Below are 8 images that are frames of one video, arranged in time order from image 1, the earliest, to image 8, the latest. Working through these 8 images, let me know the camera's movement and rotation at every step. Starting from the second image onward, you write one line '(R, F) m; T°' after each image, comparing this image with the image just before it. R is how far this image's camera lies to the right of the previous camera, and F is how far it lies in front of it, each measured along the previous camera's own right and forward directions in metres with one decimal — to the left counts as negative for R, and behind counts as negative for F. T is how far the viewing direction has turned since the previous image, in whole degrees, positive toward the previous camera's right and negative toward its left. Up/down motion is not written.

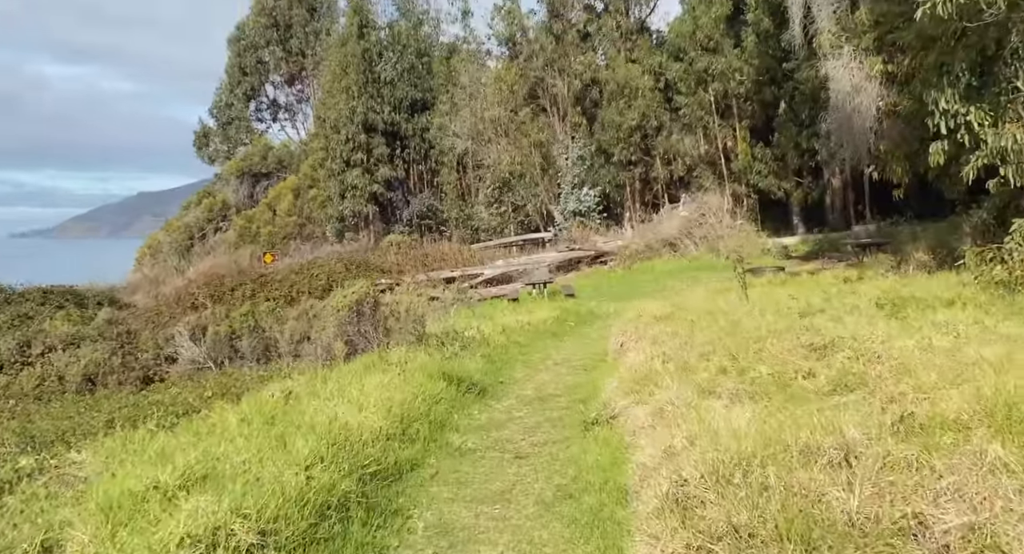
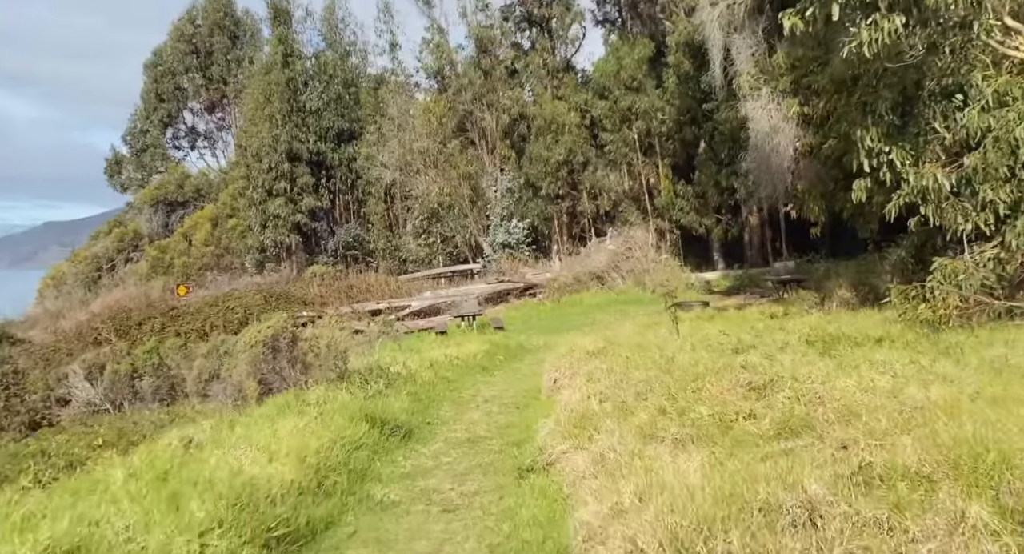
(0.0, +0.3) m; +5°
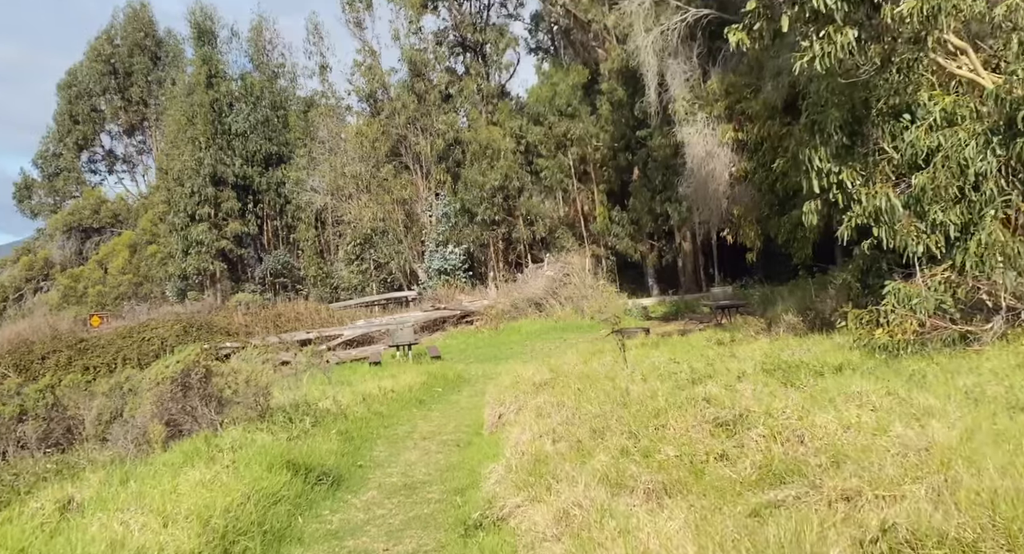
(0.0, +0.5) m; +5°
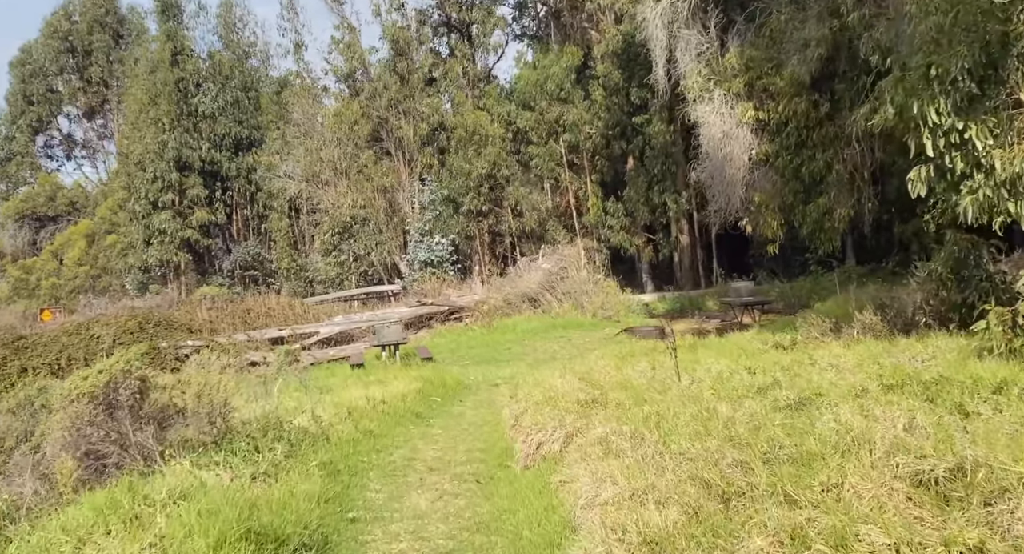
(-0.4, +1.4) m; +2°
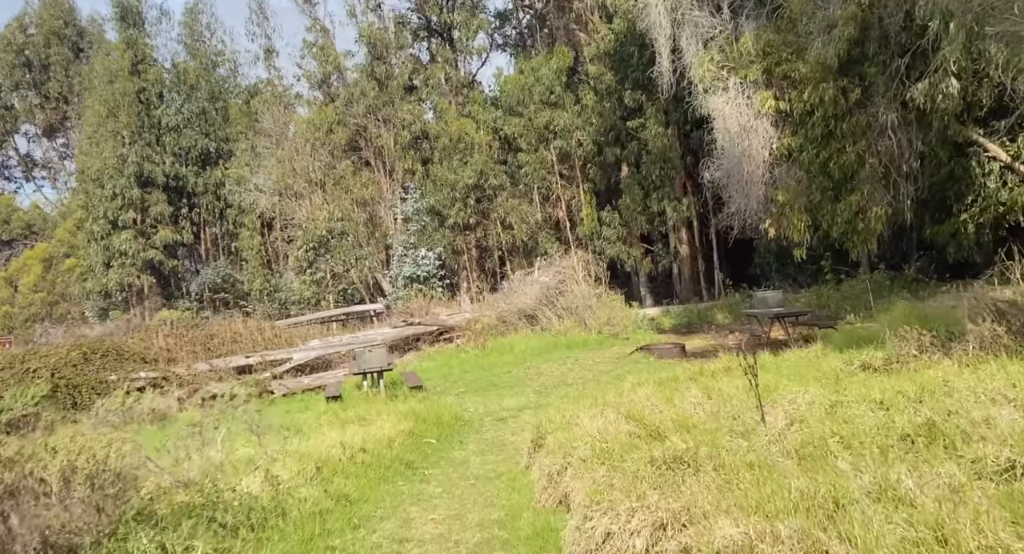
(-0.2, +1.5) m; +1°
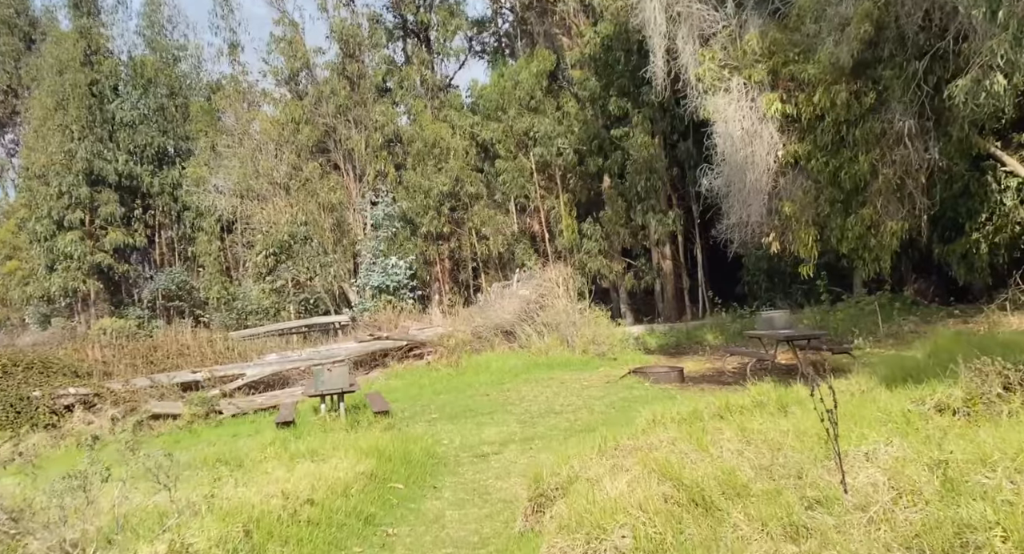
(-0.1, +1.1) m; +2°
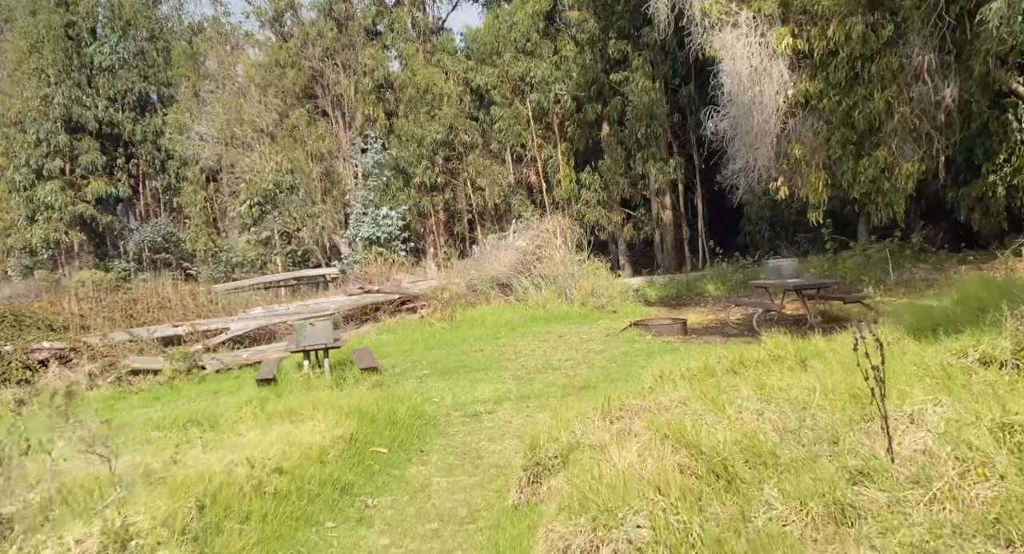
(0.0, +0.5) m; 0°
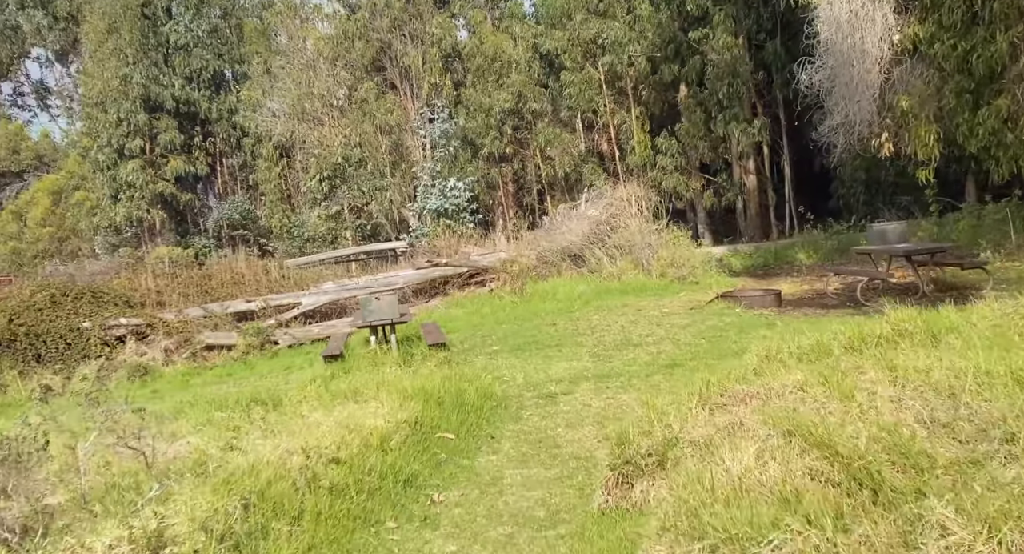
(0.0, +0.5) m; -5°
